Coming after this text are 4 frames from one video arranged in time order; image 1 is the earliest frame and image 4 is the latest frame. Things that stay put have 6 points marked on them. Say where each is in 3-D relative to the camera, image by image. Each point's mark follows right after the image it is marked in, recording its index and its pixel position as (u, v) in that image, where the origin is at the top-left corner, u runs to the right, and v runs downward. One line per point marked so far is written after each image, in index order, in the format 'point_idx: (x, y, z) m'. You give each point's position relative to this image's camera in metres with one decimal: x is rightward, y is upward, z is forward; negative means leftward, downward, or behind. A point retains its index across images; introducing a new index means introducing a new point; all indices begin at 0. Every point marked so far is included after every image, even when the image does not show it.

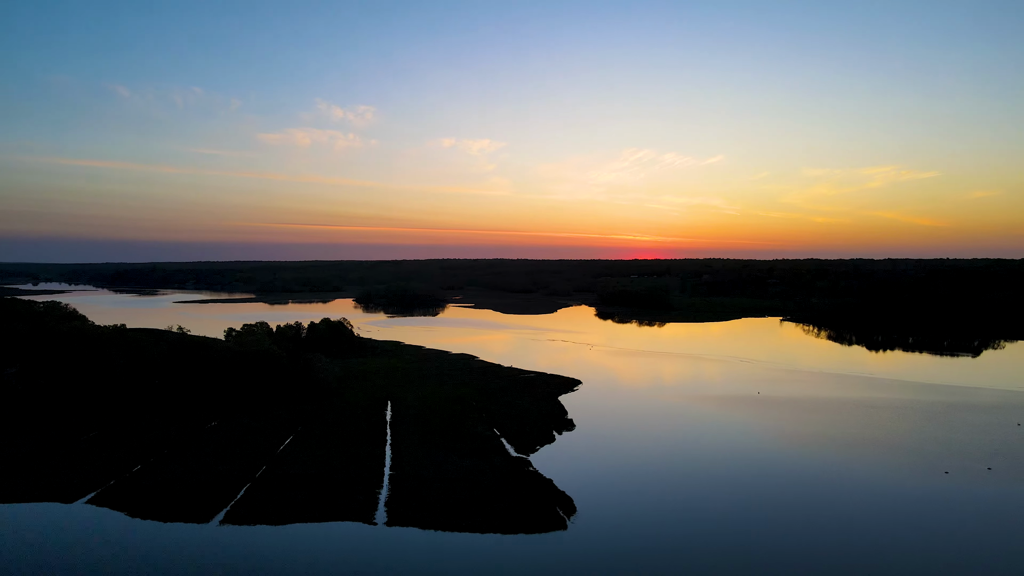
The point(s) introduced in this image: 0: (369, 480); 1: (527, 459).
0: (-2.8, -3.7, +11.8) m
1: (+0.3, -4.0, +14.4) m
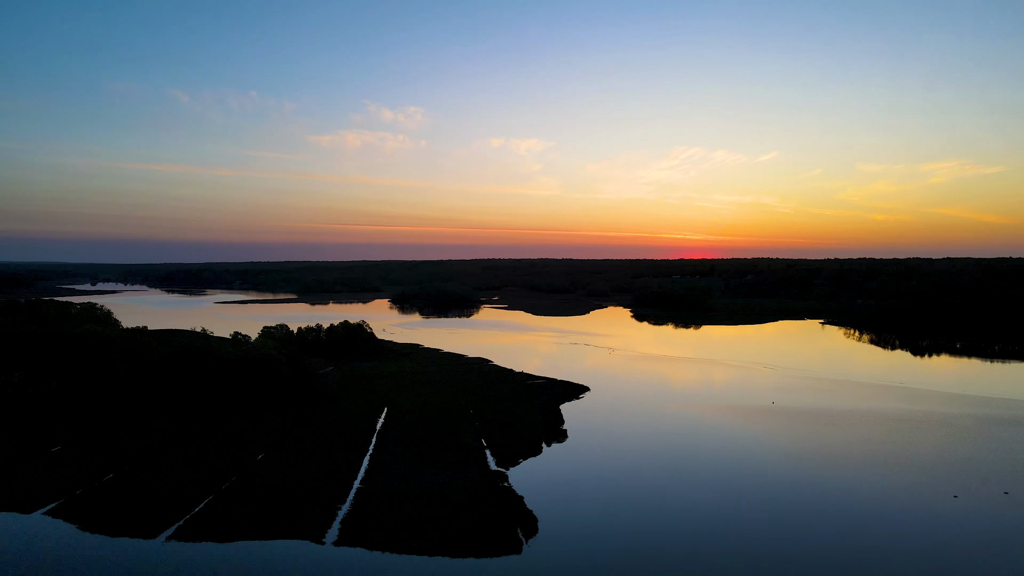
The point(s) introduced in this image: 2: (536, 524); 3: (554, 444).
0: (-3.4, -3.9, +11.5) m
1: (-0.2, -4.3, +14.0) m
2: (+0.4, -4.0, +10.4) m
3: (+1.2, -4.5, +17.9) m
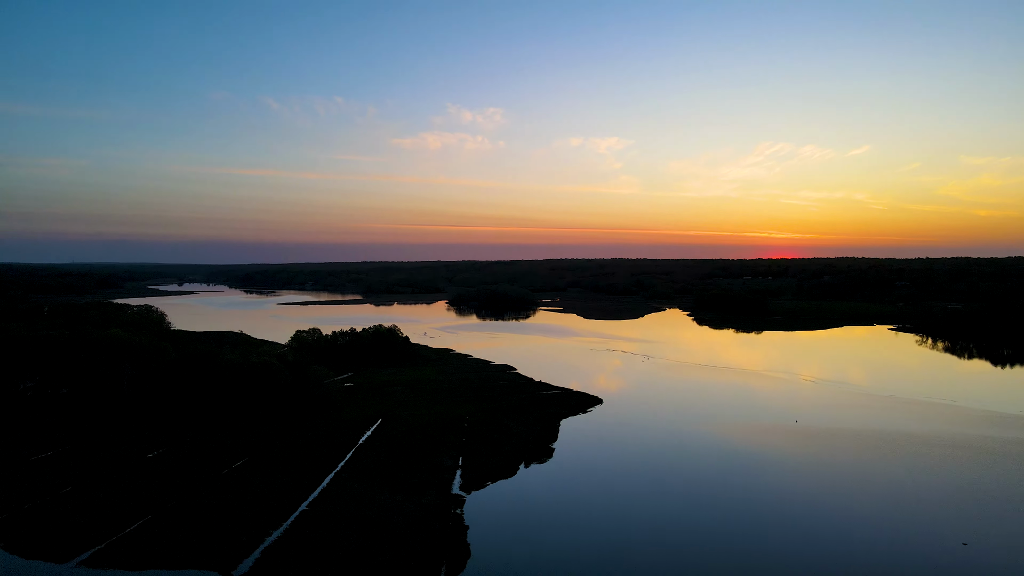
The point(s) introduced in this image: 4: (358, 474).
0: (-4.4, -4.2, +11.3) m
1: (-1.0, -4.6, +13.4) m
2: (-0.7, -4.4, +9.8) m
3: (+0.8, -4.9, +17.2) m
4: (-3.5, -4.3, +14.1) m
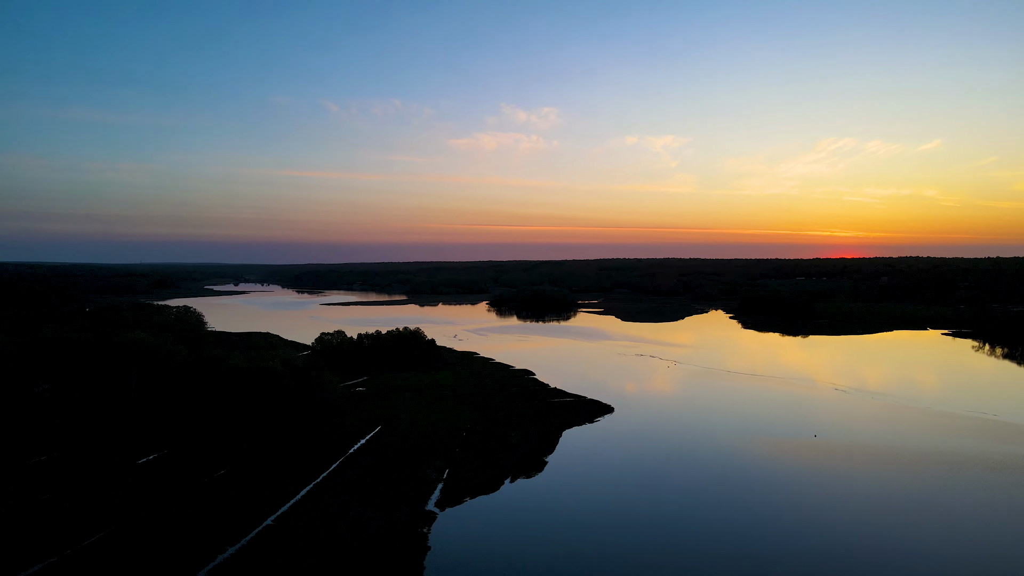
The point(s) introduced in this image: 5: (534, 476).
0: (-5.0, -4.4, +11.2) m
1: (-1.5, -4.8, +13.1) m
2: (-1.5, -4.6, +9.4) m
3: (+0.5, -5.1, +16.7) m
4: (-3.9, -4.5, +14.0) m
5: (+0.5, -5.1, +16.2) m
